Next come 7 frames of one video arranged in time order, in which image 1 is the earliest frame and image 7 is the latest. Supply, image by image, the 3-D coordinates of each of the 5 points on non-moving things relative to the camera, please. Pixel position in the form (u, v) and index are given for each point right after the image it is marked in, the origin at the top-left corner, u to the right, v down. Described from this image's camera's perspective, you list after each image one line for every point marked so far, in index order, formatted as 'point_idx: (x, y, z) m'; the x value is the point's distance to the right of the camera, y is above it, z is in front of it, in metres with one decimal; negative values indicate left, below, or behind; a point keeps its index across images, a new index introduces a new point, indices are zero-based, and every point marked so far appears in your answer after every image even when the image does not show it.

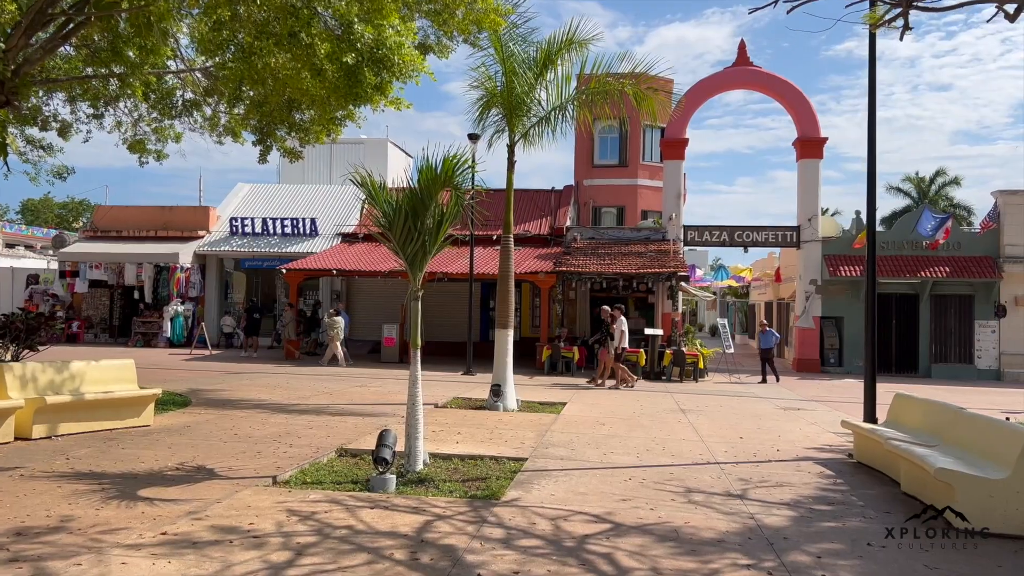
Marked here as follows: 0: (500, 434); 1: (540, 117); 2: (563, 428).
0: (-0.1, -1.7, +9.2) m
1: (+0.4, +2.8, +13.0) m
2: (+0.6, -1.7, +9.6) m
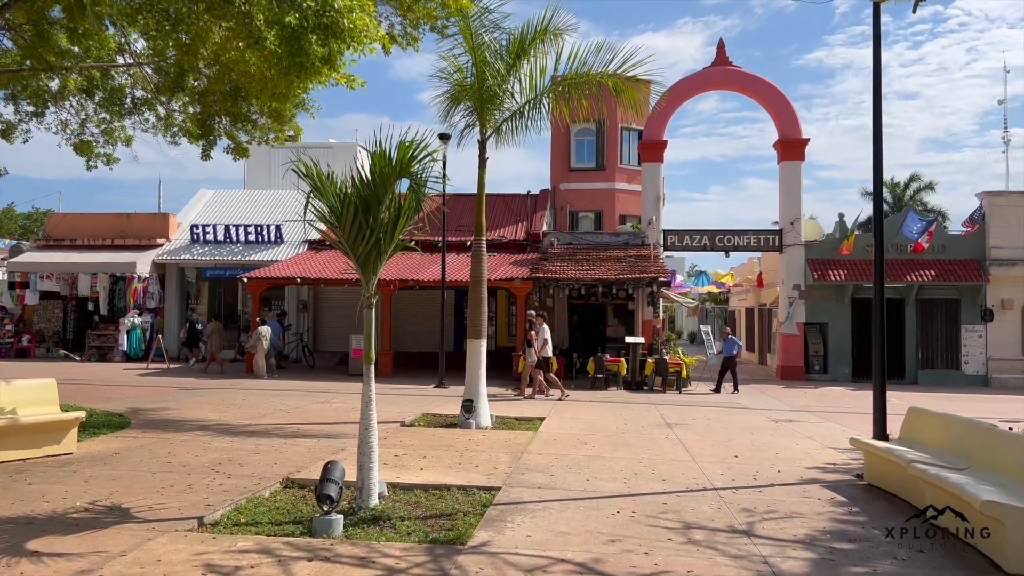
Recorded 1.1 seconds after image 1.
0: (-0.4, -1.7, +8.2) m
1: (0.0, +2.7, +12.1) m
2: (+0.3, -1.8, +8.7) m
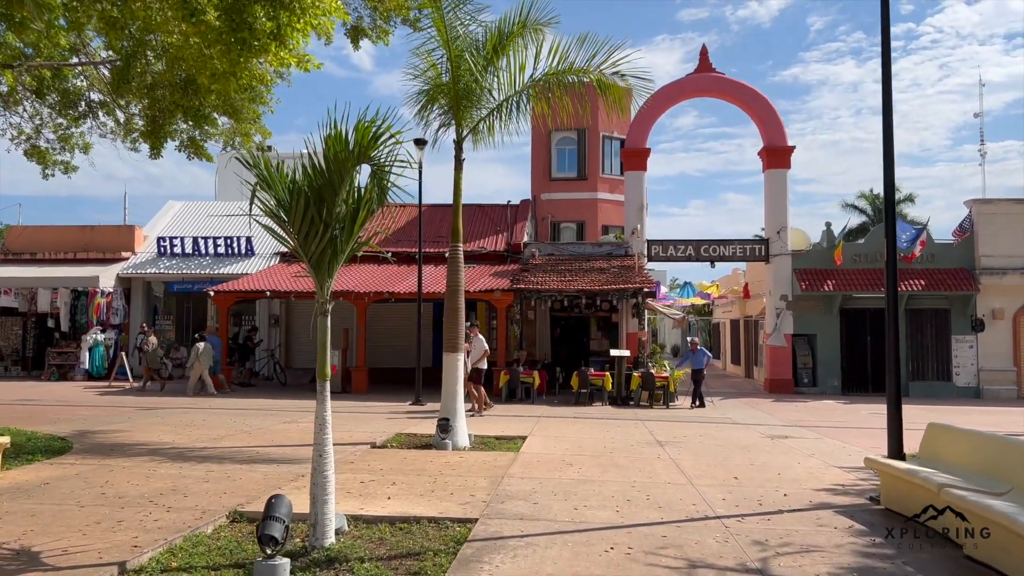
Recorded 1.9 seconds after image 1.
0: (-0.6, -1.8, +7.4) m
1: (-0.3, +2.6, +11.4) m
2: (+0.1, -1.8, +7.9) m
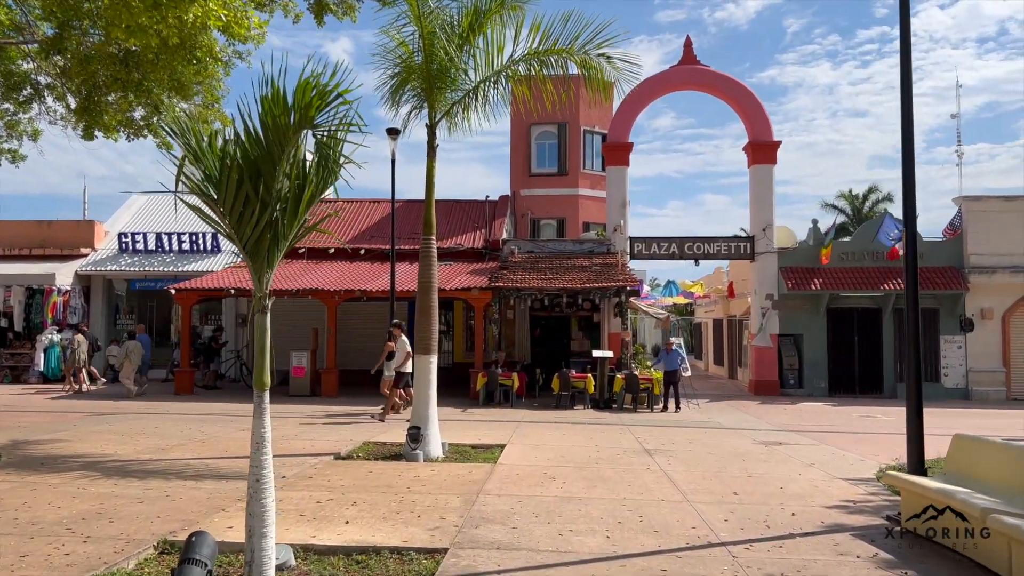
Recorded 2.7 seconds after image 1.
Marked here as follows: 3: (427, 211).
0: (-0.8, -1.8, +6.6) m
1: (-0.6, +2.6, +10.6) m
2: (-0.1, -1.8, +7.1) m
3: (-1.1, +1.0, +10.0) m
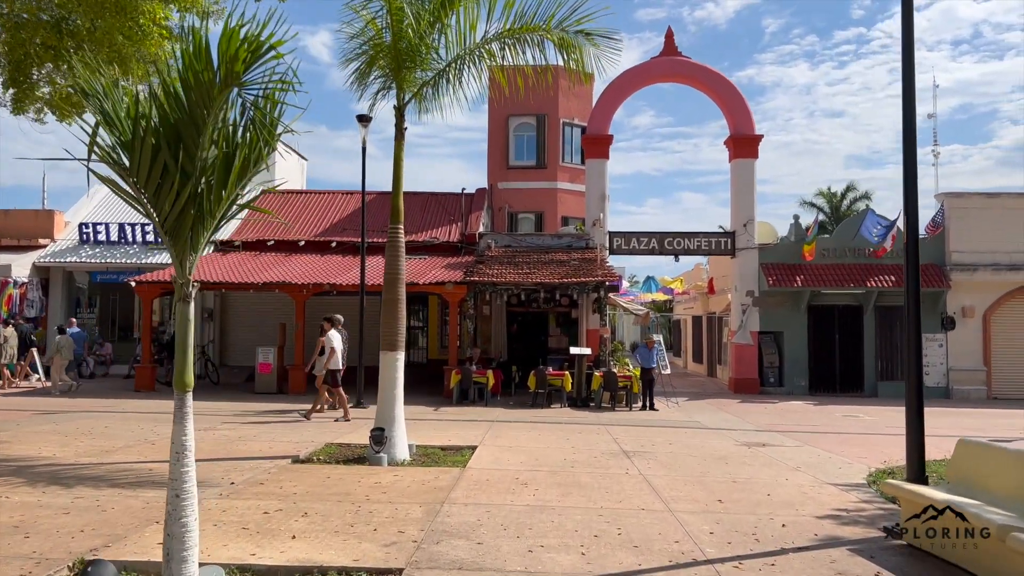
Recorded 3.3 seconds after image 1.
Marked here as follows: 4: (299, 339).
0: (-1.1, -1.7, +6.0) m
1: (-0.9, +2.7, +10.0) m
2: (-0.4, -1.7, +6.6) m
3: (-1.4, +1.1, +9.4) m
4: (-4.8, -1.1, +17.8) m
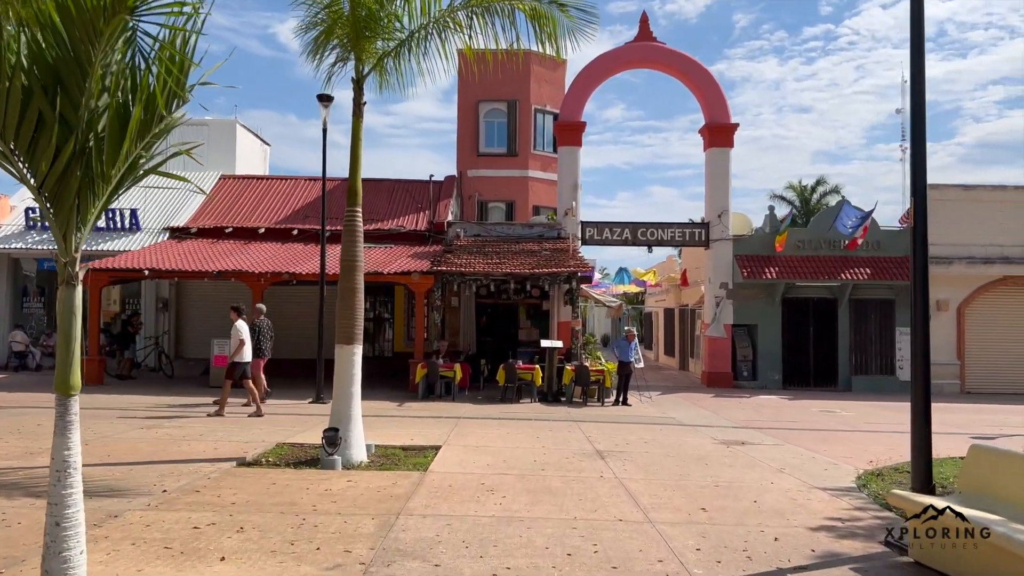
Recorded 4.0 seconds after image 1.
0: (-1.3, -1.6, +5.3) m
1: (-1.3, +2.8, +9.3) m
2: (-0.6, -1.6, +5.9) m
3: (-1.7, +1.2, +8.7) m
4: (-5.4, -0.9, +17.0) m
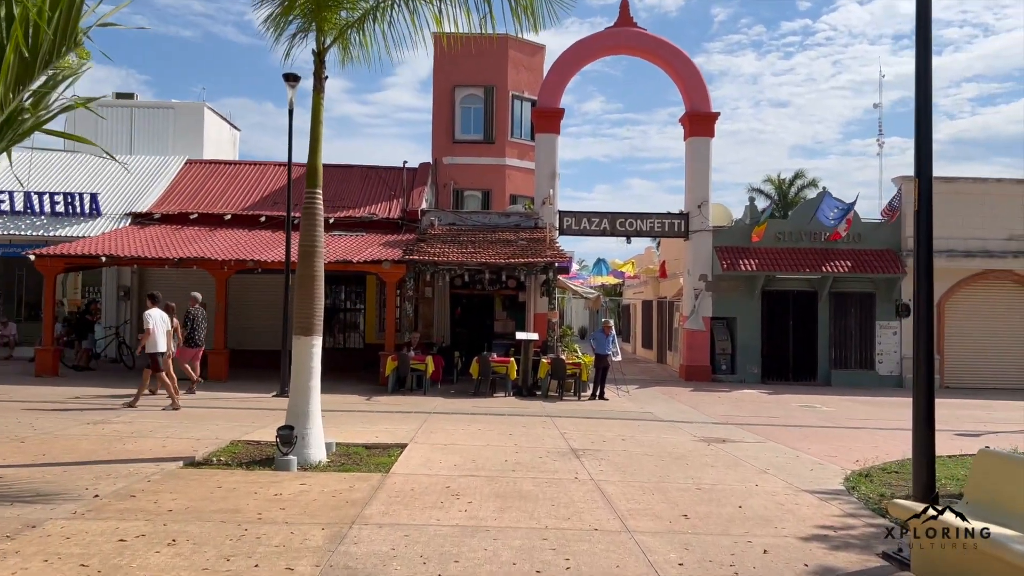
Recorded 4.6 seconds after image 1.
0: (-1.5, -1.5, +4.8) m
1: (-1.6, +3.0, +8.7) m
2: (-0.9, -1.5, +5.4) m
3: (-2.0, +1.3, +8.1) m
4: (-5.9, -0.7, +16.3) m
